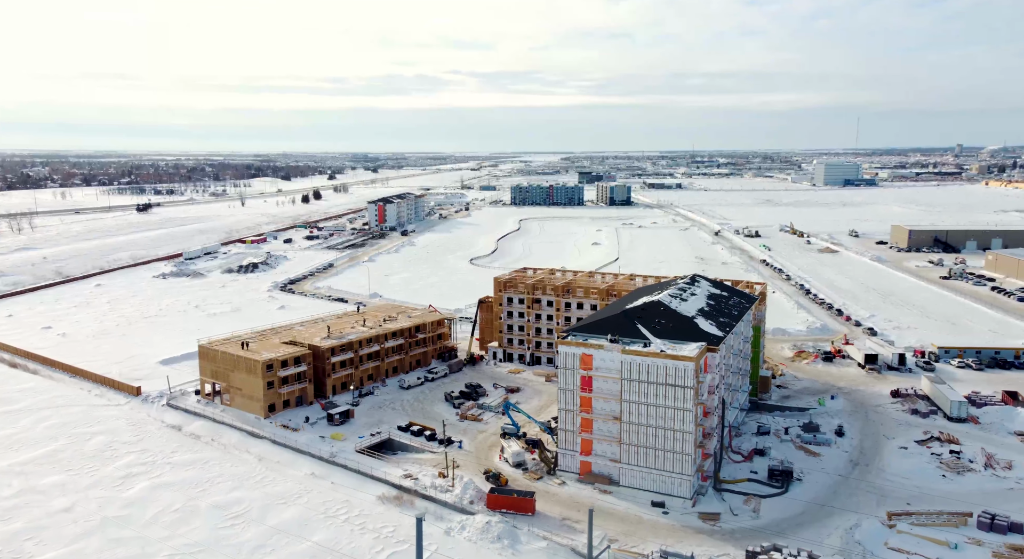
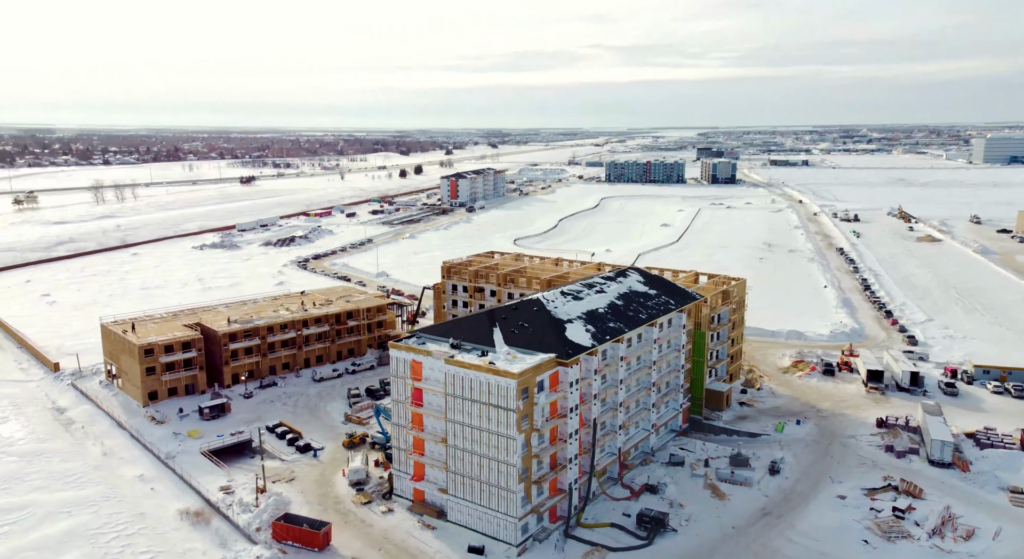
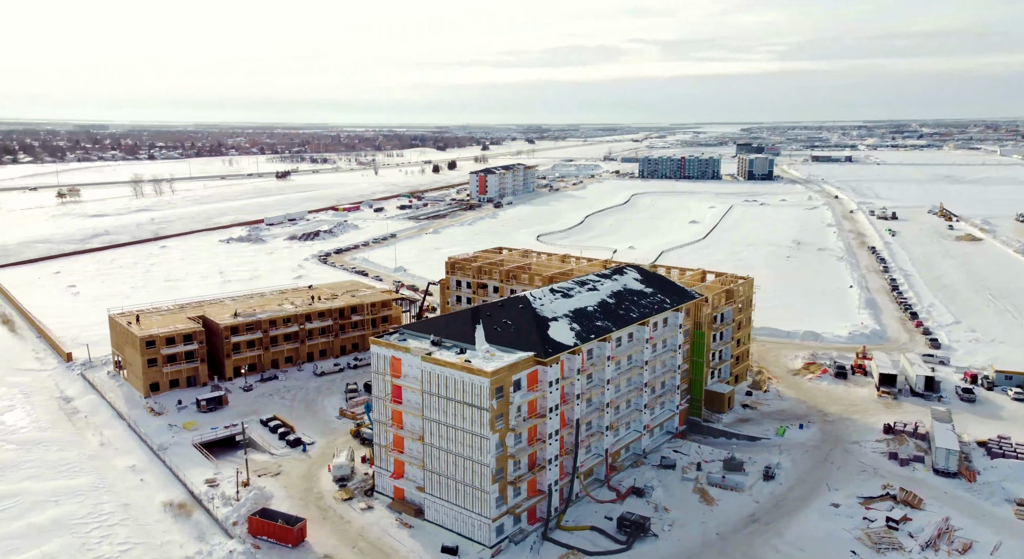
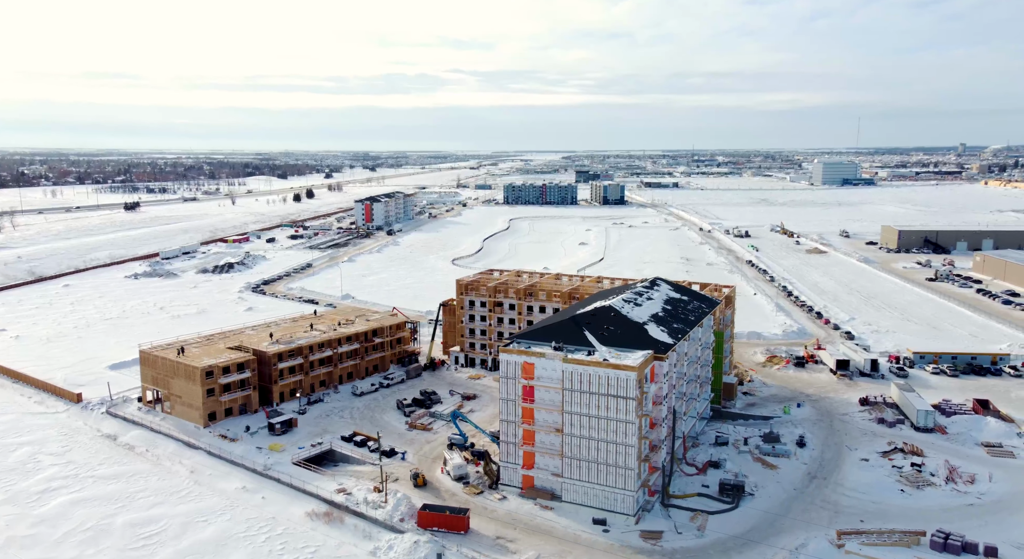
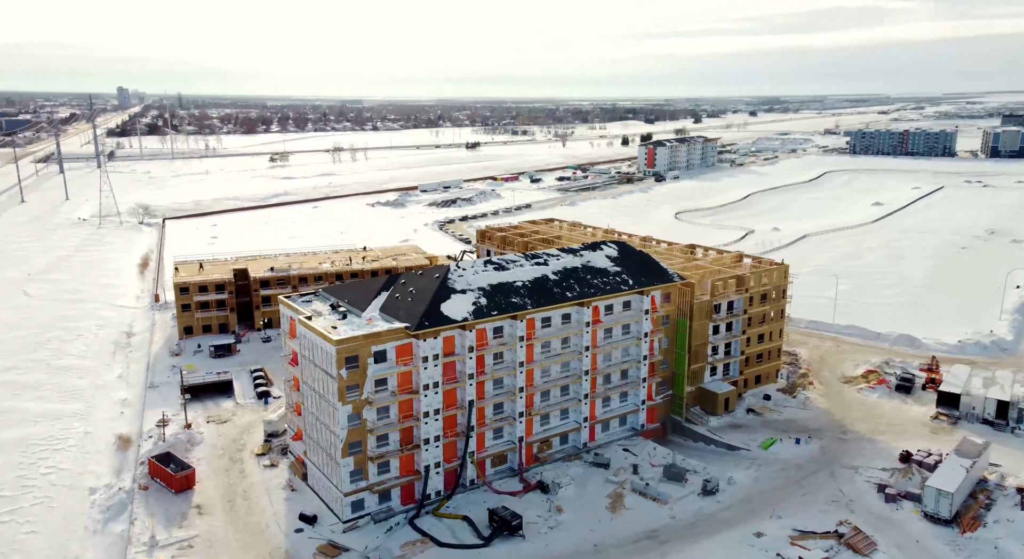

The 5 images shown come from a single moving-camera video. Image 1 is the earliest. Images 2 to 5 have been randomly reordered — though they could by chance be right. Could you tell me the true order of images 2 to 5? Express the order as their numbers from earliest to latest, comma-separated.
4, 2, 3, 5
